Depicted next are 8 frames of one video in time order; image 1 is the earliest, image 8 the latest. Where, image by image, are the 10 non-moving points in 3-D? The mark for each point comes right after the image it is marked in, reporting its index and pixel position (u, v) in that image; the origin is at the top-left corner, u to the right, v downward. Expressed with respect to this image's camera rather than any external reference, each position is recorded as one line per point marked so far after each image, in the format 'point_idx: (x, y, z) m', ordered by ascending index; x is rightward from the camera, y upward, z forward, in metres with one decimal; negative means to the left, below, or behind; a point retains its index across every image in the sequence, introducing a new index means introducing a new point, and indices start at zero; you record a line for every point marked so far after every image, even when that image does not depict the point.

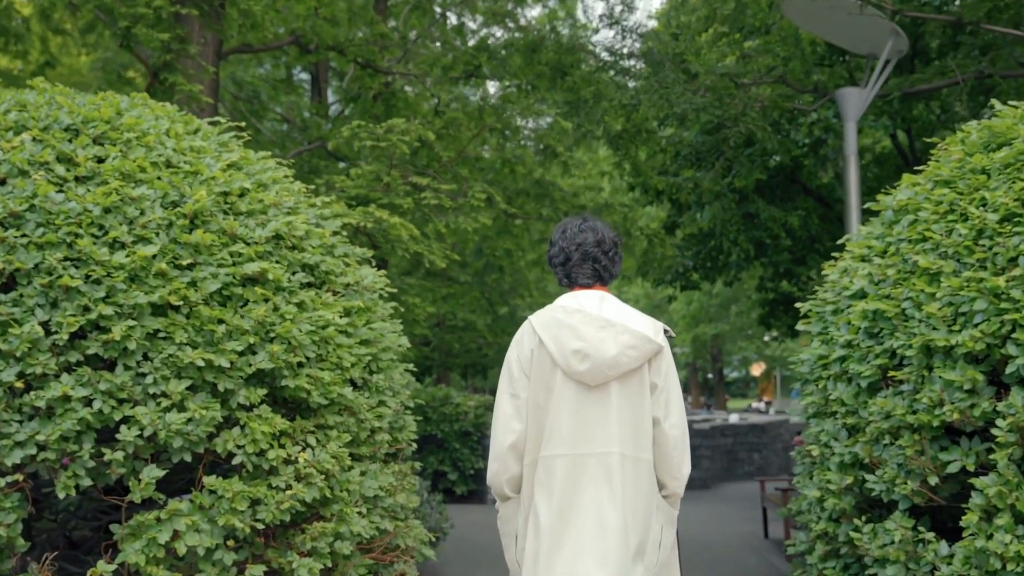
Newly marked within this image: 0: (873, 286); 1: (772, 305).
0: (+1.6, 0.0, +4.8) m
1: (+4.2, -0.3, +18.2) m
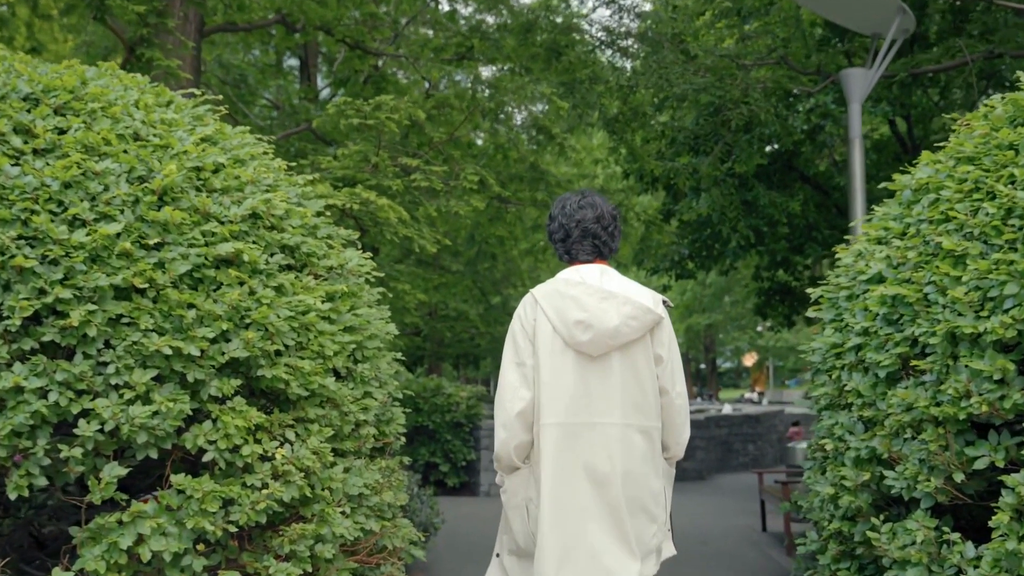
0: (+1.6, +0.1, +4.5) m
1: (+4.1, -0.1, +17.9) m
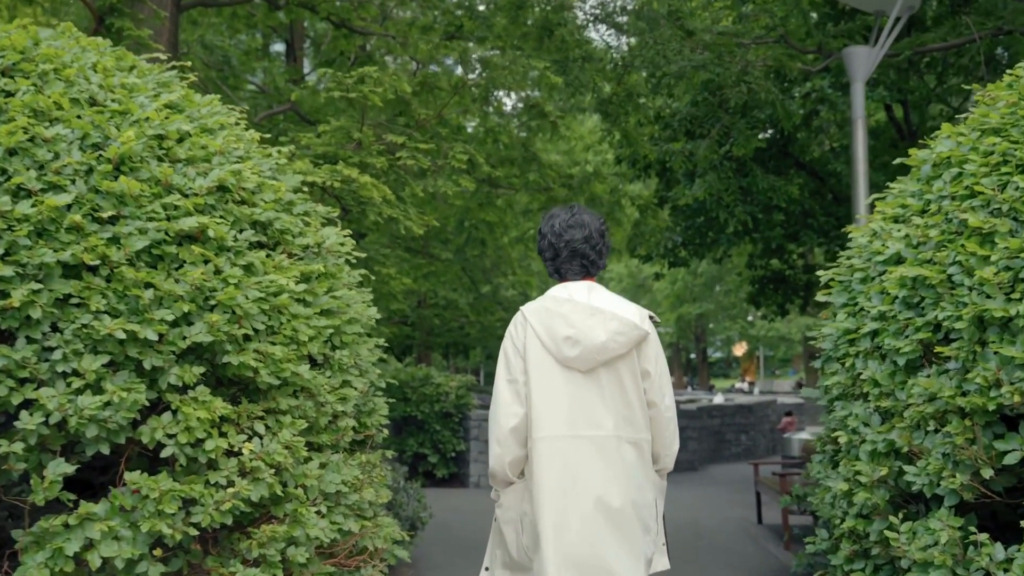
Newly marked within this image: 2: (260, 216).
0: (+1.5, +0.1, +4.2) m
1: (+4.0, +0.1, +17.7) m
2: (-0.9, +0.2, +3.8) m
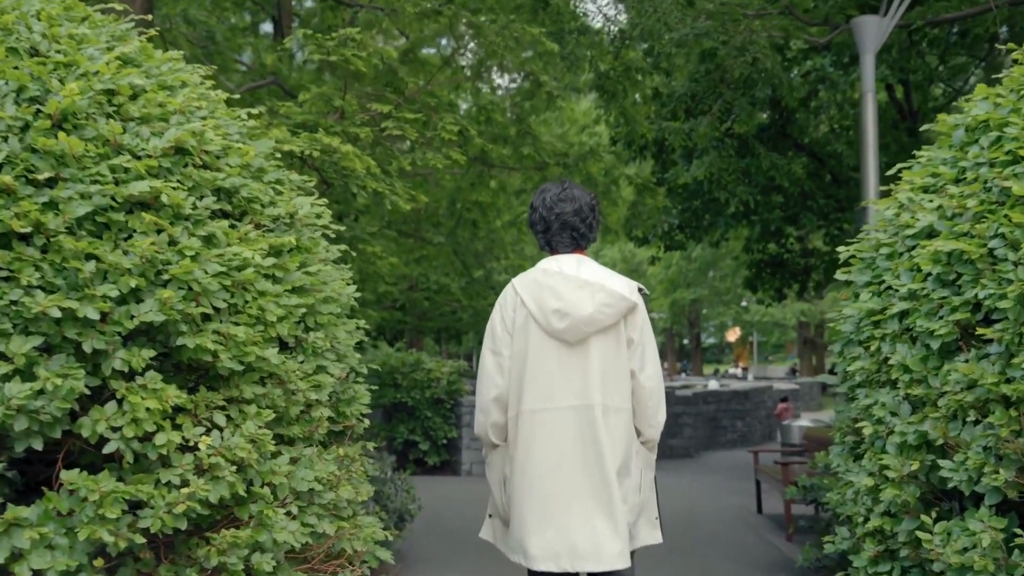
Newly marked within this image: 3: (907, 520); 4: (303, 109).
0: (+1.5, +0.2, +3.8) m
1: (+3.8, +0.3, +17.3) m
2: (-0.9, +0.3, +3.4) m
3: (+1.4, -0.8, +3.8) m
4: (-1.3, +1.1, +6.8) m
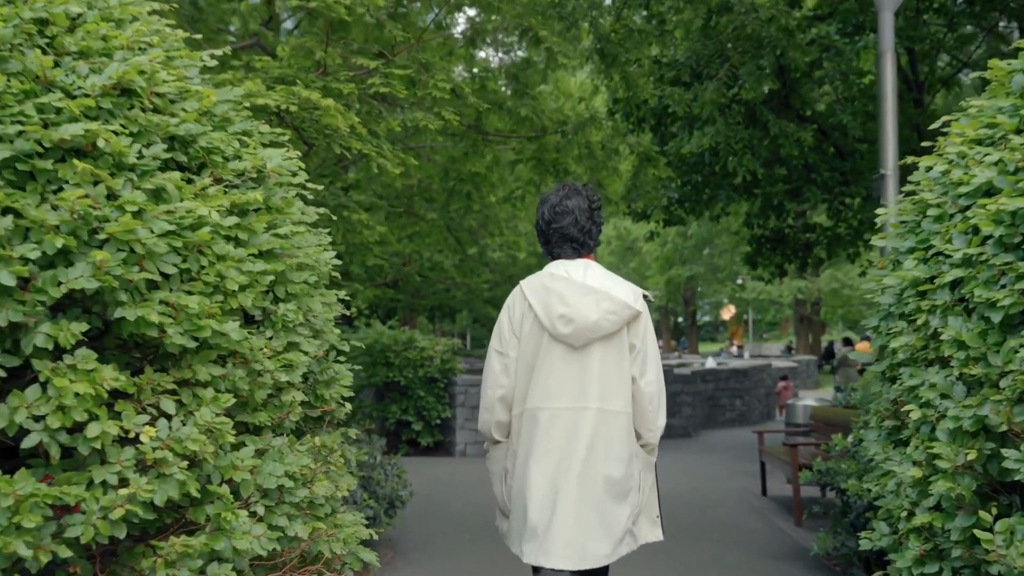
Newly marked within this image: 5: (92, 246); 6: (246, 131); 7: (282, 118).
0: (+1.5, +0.3, +3.4) m
1: (+3.8, +0.7, +16.8) m
2: (-0.9, +0.4, +2.9) m
3: (+1.4, -0.7, +3.4) m
4: (-1.3, +1.2, +6.3) m
5: (-0.9, +0.1, +2.5) m
6: (-0.8, +0.5, +3.4) m
7: (-1.1, +0.8, +5.5) m
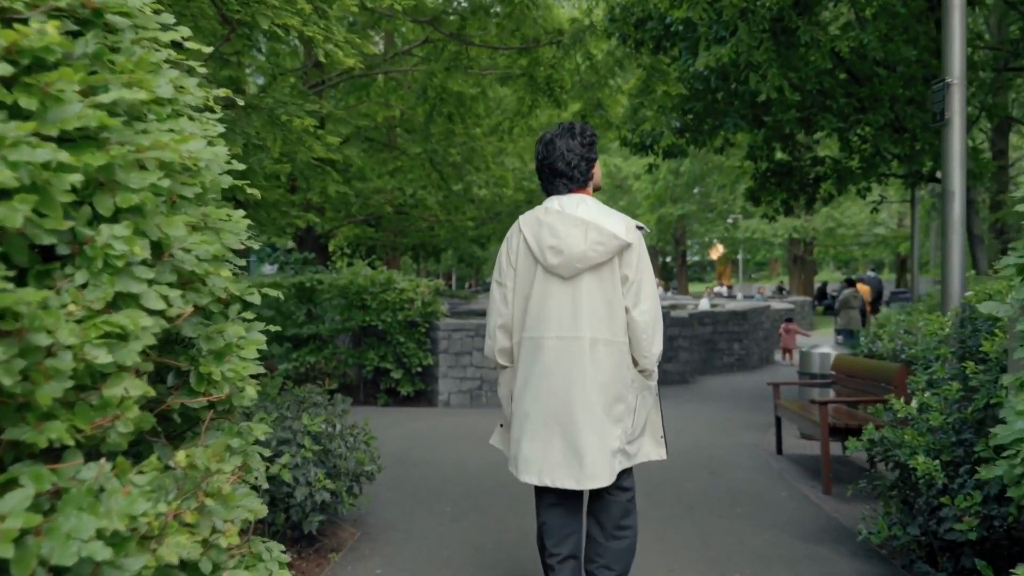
0: (+1.5, +0.5, +2.1) m
1: (+3.6, +1.6, +15.5) m
2: (-0.9, +0.6, +1.6) m
3: (+1.4, -0.5, +2.2) m
4: (-1.3, +1.6, +4.9) m
5: (-0.9, +0.2, +1.2) m
6: (-0.8, +0.7, +2.1) m
7: (-1.2, +1.1, +4.1) m
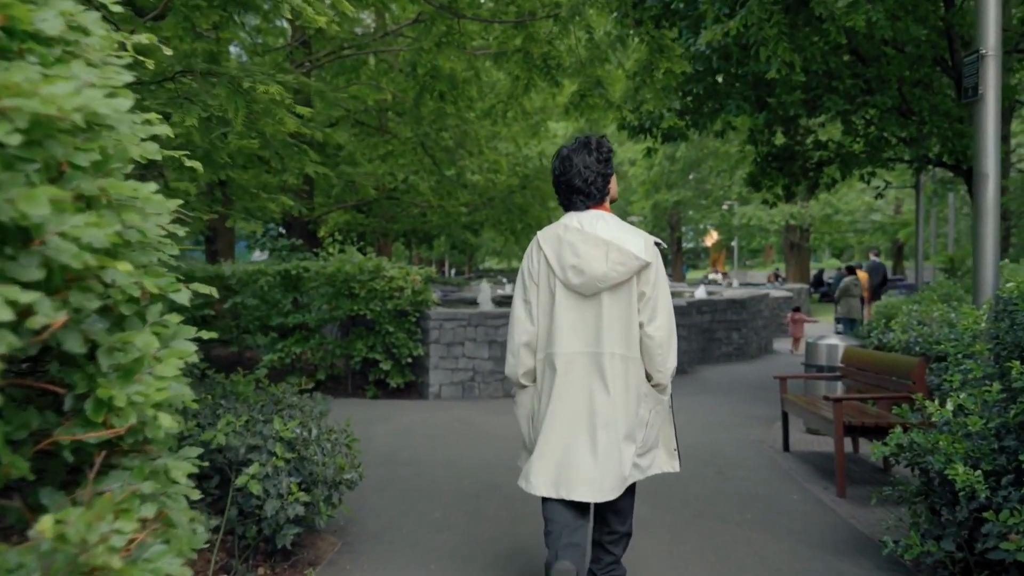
0: (+1.5, +0.5, +1.5) m
1: (+3.5, +1.7, +15.0) m
2: (-0.9, +0.6, +1.0) m
3: (+1.4, -0.5, +1.6) m
4: (-1.3, +1.6, +4.3) m
5: (-0.9, +0.2, +0.7) m
6: (-0.8, +0.7, +1.6) m
7: (-1.2, +1.1, +3.6) m
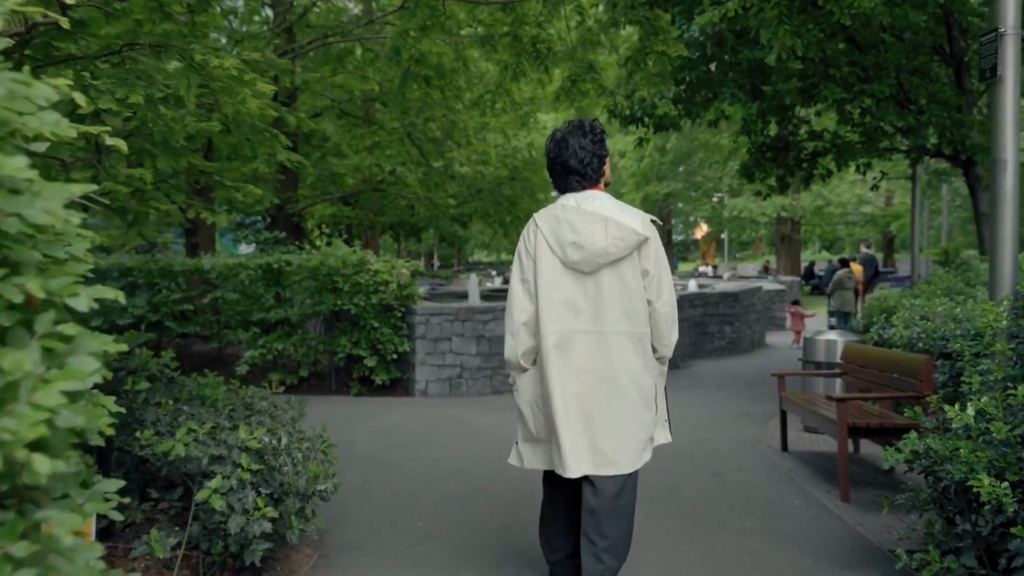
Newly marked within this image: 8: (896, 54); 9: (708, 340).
0: (+1.5, +0.5, +1.2) m
1: (+3.4, +1.8, +14.6) m
2: (-0.9, +0.5, +0.7) m
3: (+1.3, -0.5, +1.3) m
4: (-1.4, +1.6, +3.9) m
5: (-1.0, +0.2, +0.3) m
6: (-0.9, +0.6, +1.2) m
7: (-1.2, +1.1, +3.2) m
8: (+4.0, +2.5, +11.5) m
9: (+3.4, -0.9, +18.8) m
